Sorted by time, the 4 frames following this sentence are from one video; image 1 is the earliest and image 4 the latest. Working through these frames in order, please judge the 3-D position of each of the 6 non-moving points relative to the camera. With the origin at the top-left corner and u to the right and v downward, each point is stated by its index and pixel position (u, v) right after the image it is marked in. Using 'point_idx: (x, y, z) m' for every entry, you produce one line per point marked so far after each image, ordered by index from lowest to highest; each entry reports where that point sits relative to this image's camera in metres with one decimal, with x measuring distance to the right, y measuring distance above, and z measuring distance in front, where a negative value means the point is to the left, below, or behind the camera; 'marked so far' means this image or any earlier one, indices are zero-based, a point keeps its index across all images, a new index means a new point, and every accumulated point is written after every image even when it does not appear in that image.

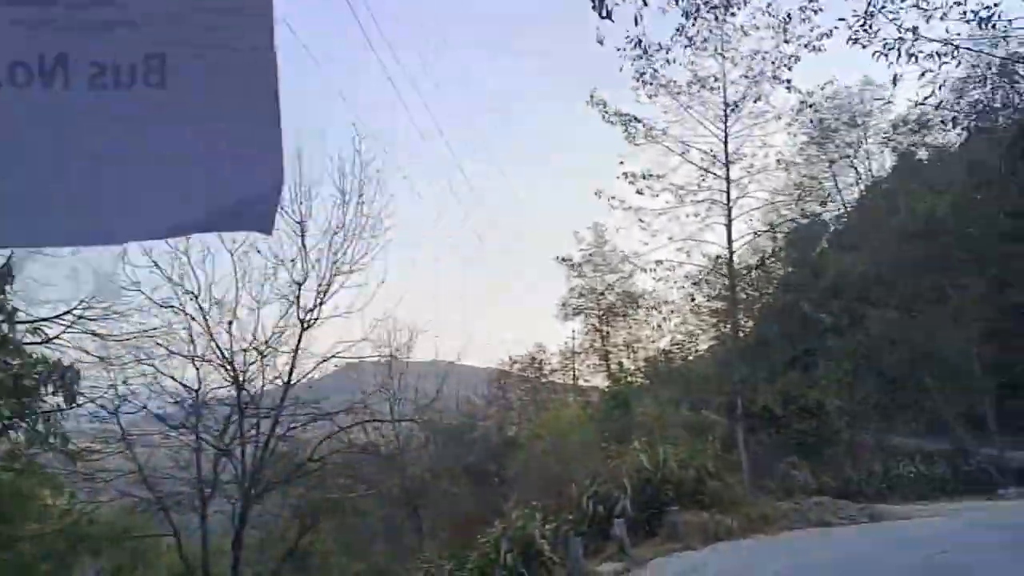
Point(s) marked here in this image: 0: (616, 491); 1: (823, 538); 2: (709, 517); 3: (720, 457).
0: (+1.5, -2.9, +12.7) m
1: (+4.6, -3.6, +12.9) m
2: (+2.8, -3.3, +12.6) m
3: (+3.4, -2.8, +14.4) m
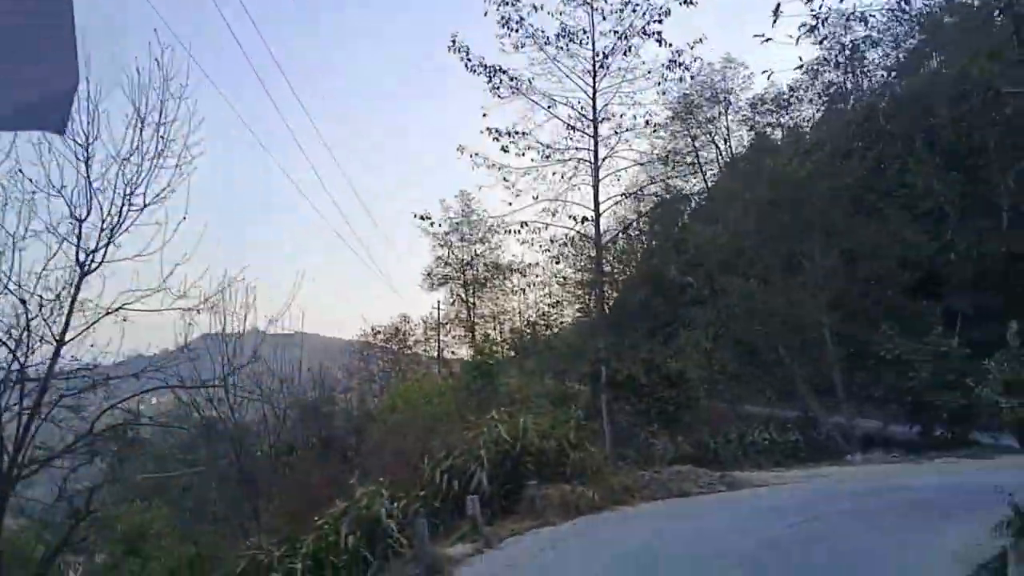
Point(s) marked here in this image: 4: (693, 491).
0: (-0.5, -2.3, +11.7) m
1: (+2.5, -3.1, +12.5) m
2: (+0.8, -2.7, +11.9) m
3: (+1.1, -2.2, +13.7) m
4: (+2.9, -3.2, +14.1) m
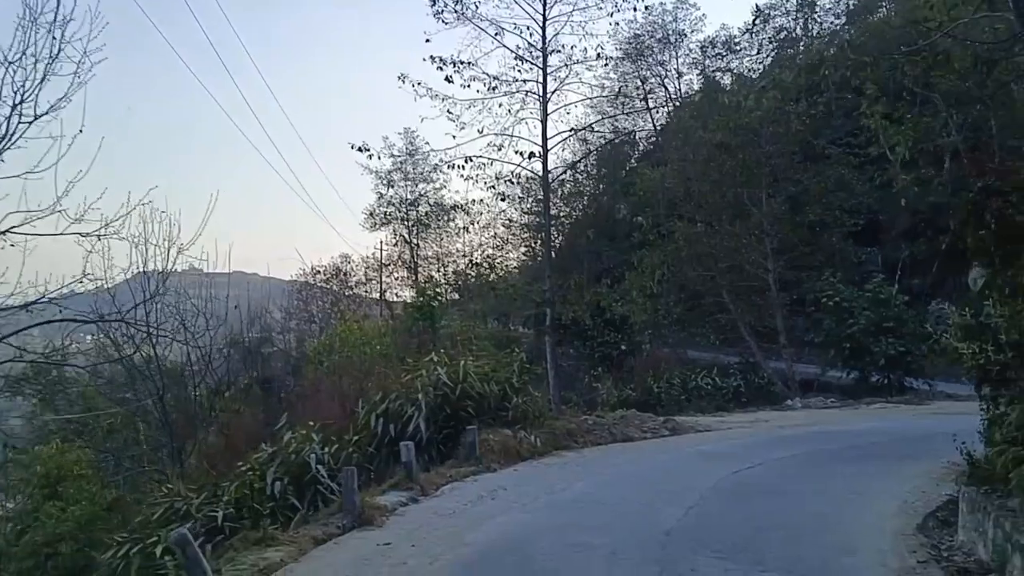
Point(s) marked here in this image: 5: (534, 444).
0: (-1.3, -1.5, +11.2) m
1: (+1.6, -2.2, +12.2) m
2: (0.0, -1.9, +11.4) m
3: (+0.2, -1.2, +13.3) m
4: (+1.9, -2.3, +13.8) m
5: (+0.3, -2.0, +11.6) m
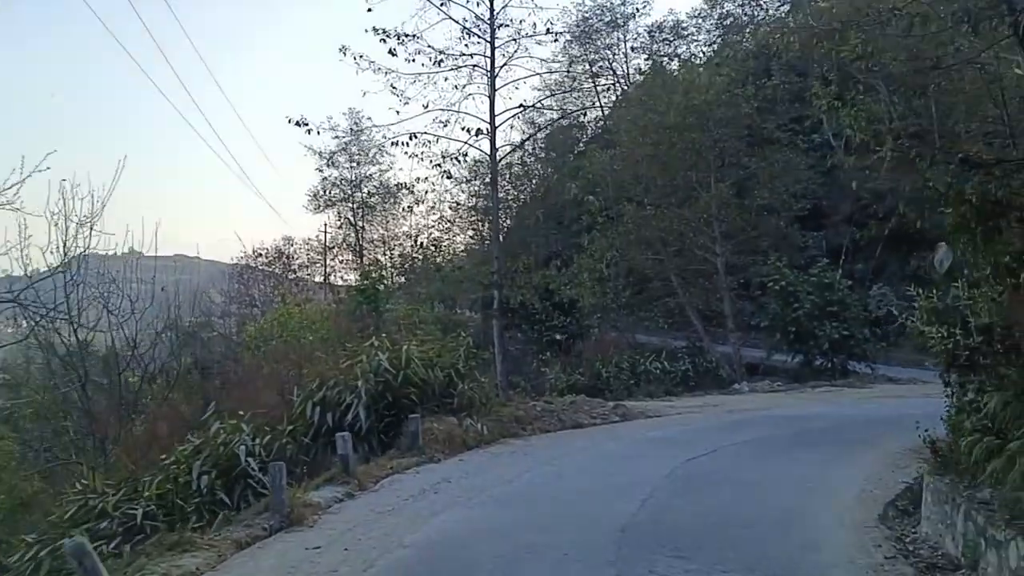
0: (-2.0, -1.3, +10.6) m
1: (+0.9, -2.0, +11.7) m
2: (-0.7, -1.7, +10.9) m
3: (-0.6, -1.0, +12.8) m
4: (+1.1, -2.0, +13.4) m
5: (-0.4, -1.8, +11.1) m
